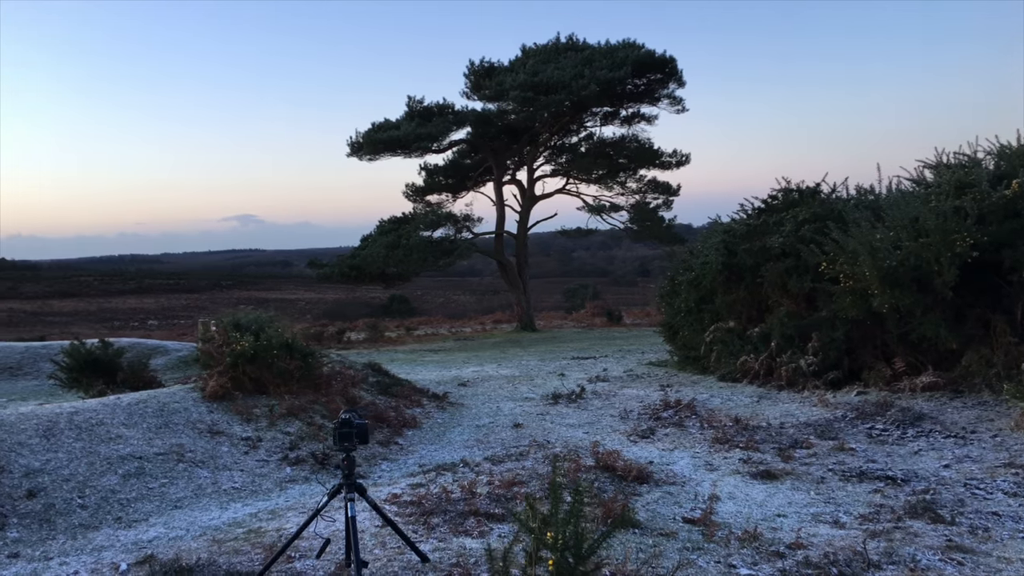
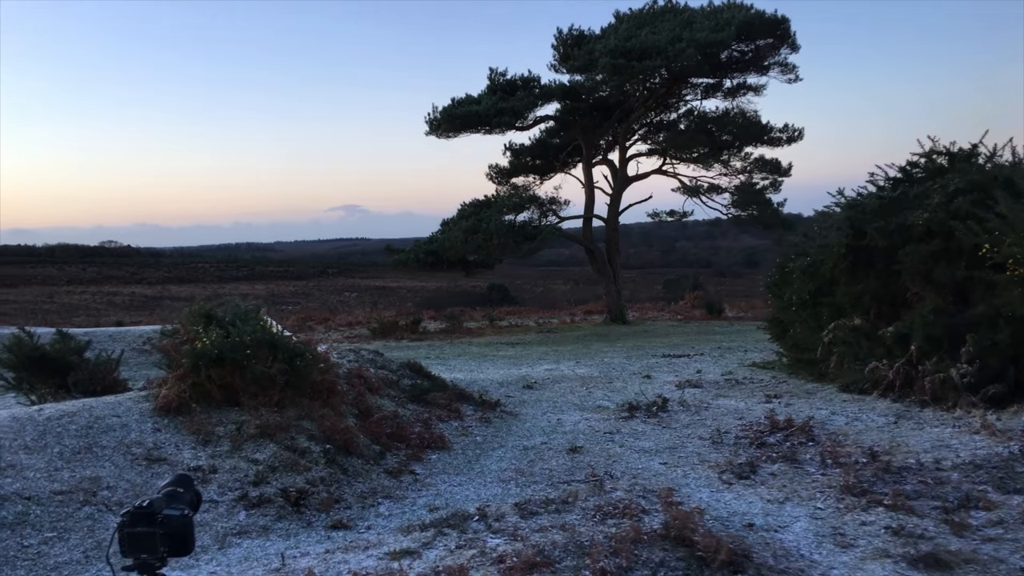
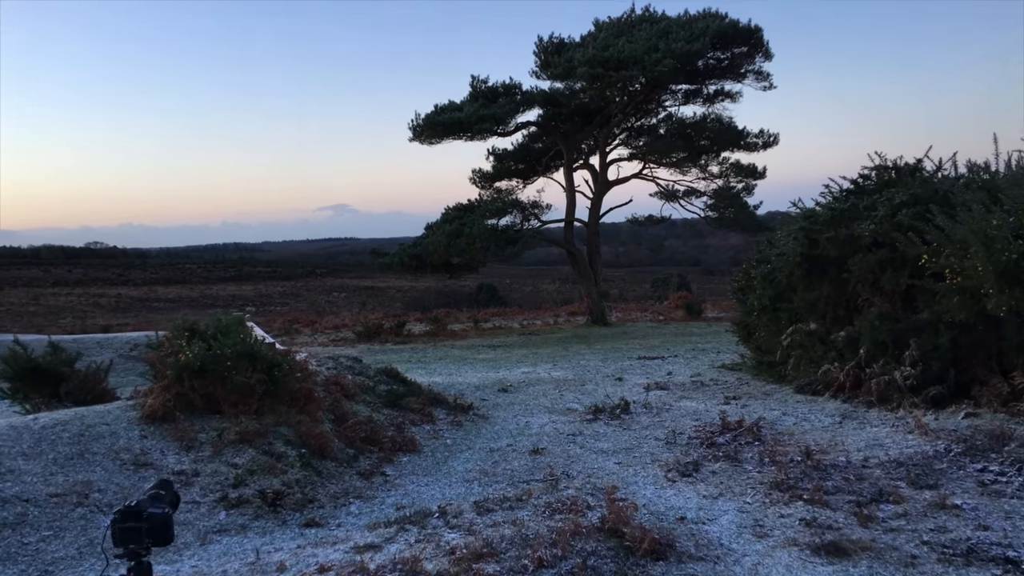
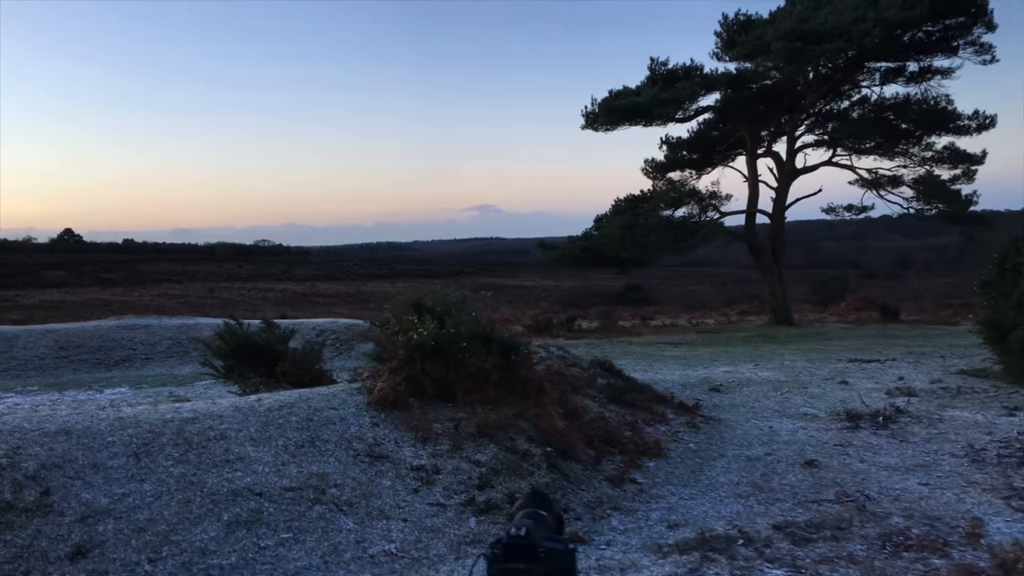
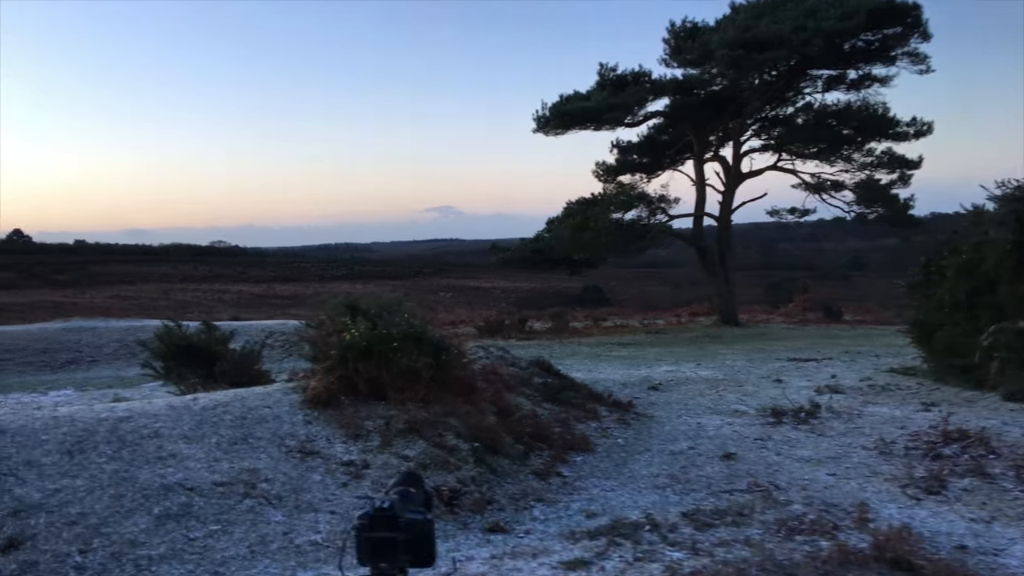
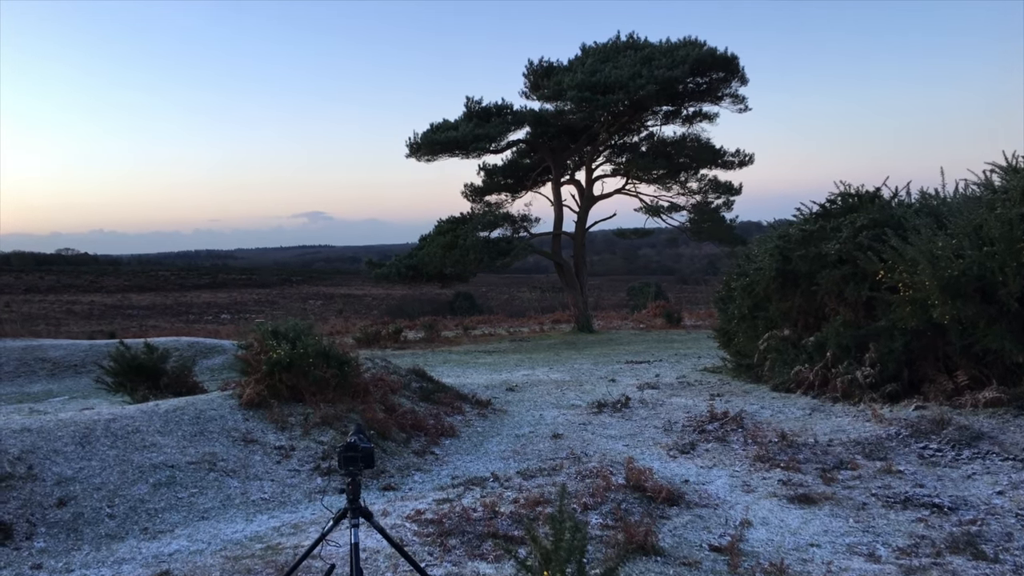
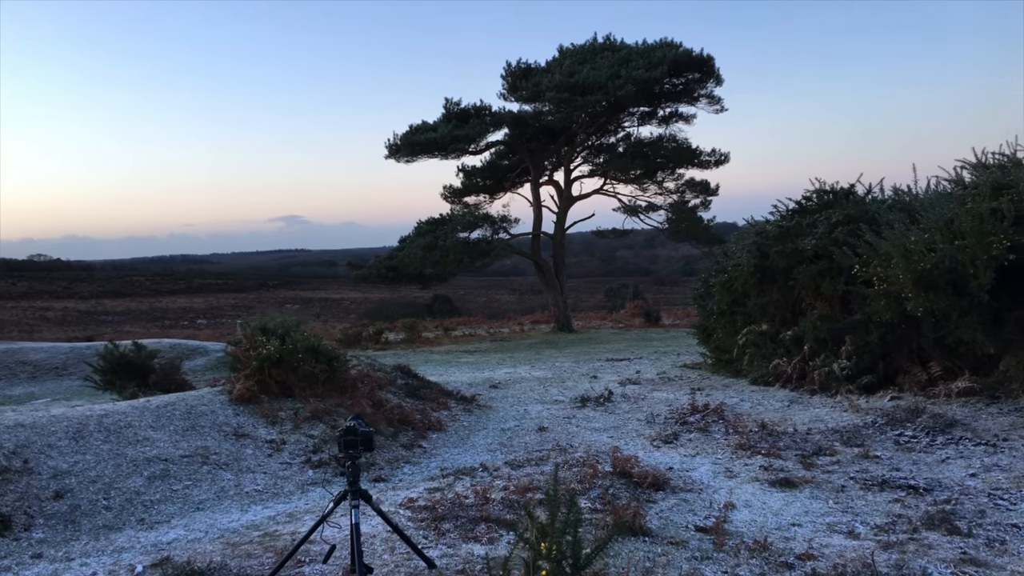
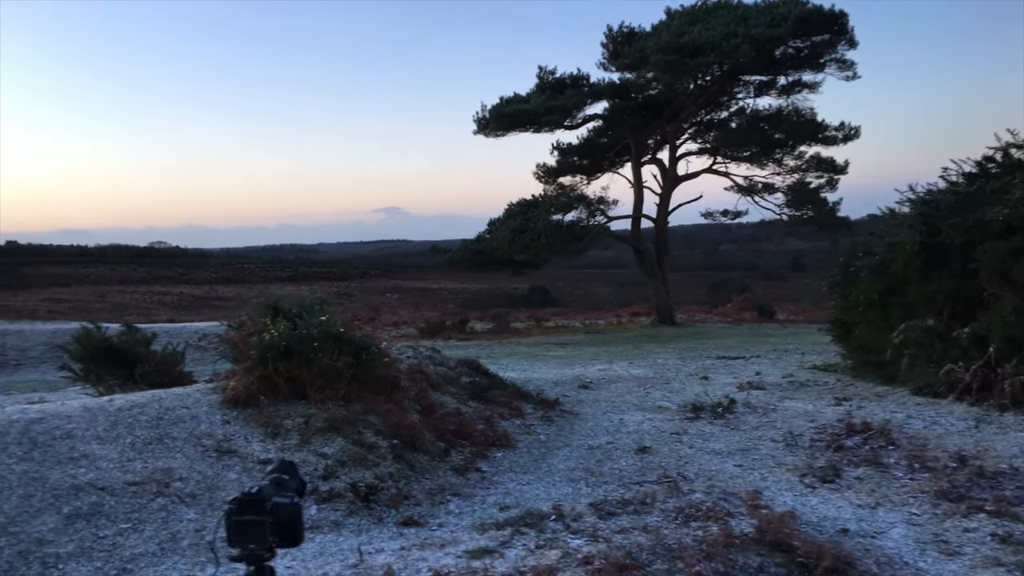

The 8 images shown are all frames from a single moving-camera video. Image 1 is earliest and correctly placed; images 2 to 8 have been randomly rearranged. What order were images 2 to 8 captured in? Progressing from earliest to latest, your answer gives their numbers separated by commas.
7, 6, 3, 2, 8, 5, 4
